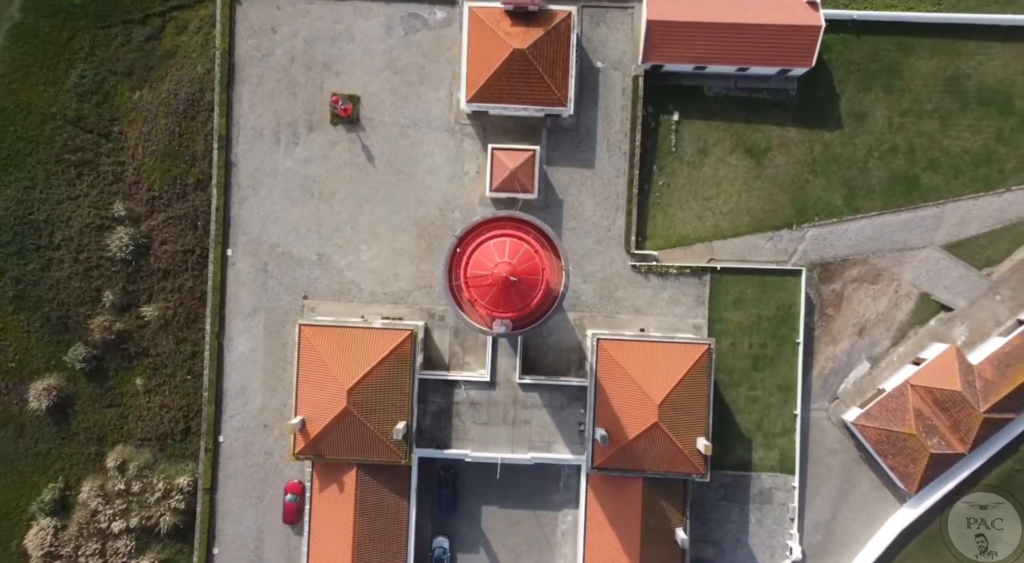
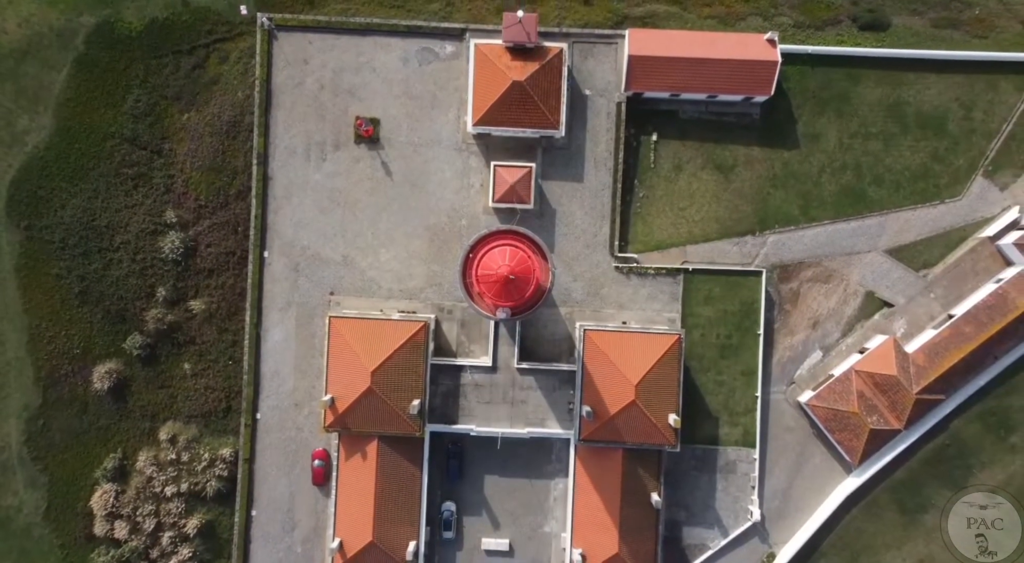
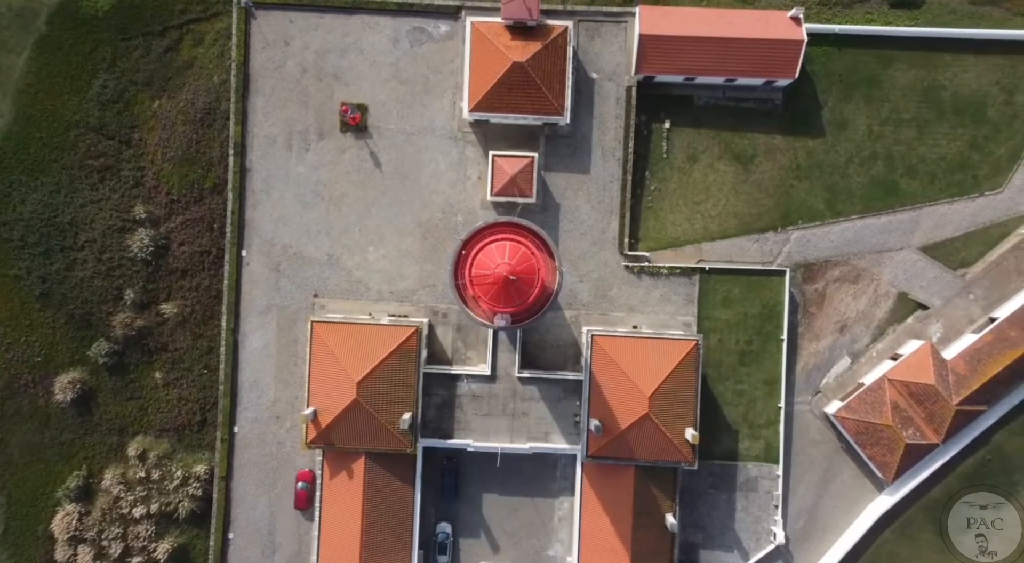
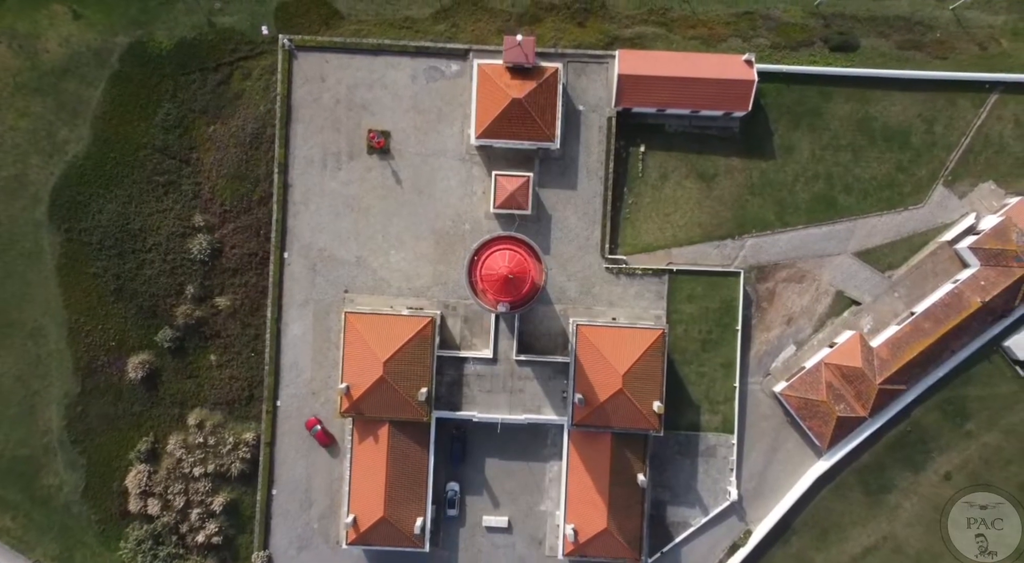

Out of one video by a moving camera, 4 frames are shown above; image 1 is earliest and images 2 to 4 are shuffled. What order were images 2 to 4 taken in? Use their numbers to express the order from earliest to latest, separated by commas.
3, 2, 4
